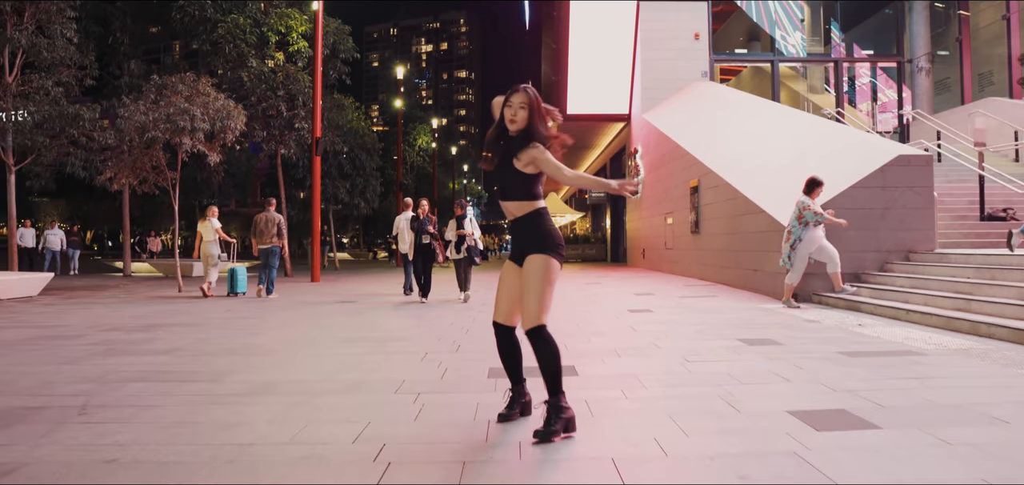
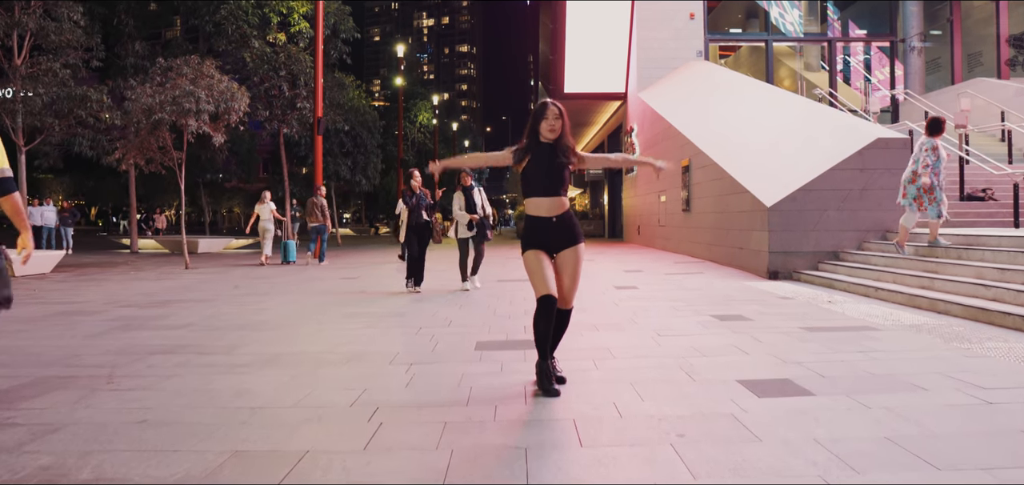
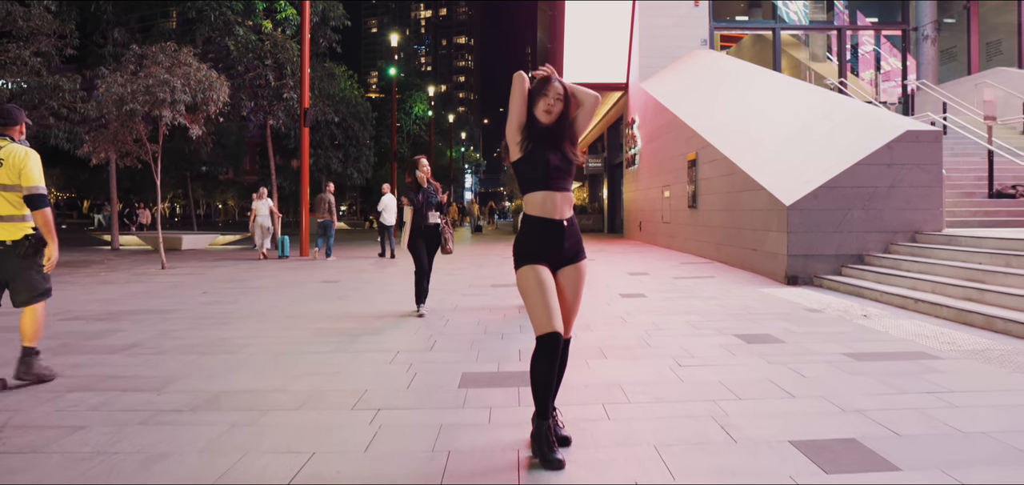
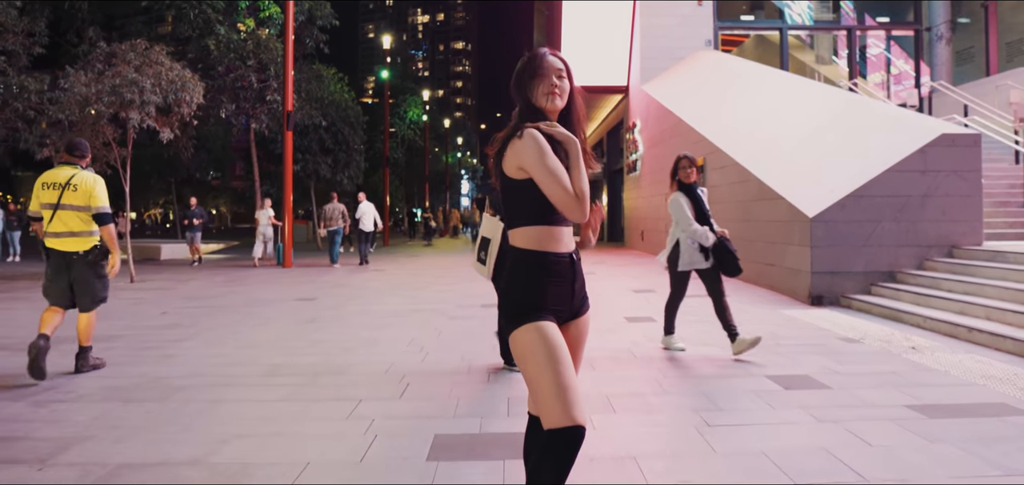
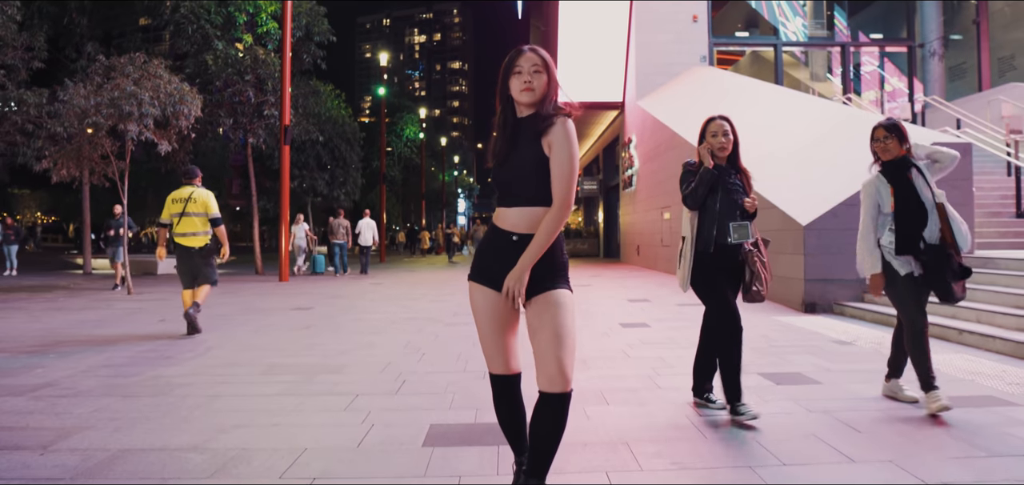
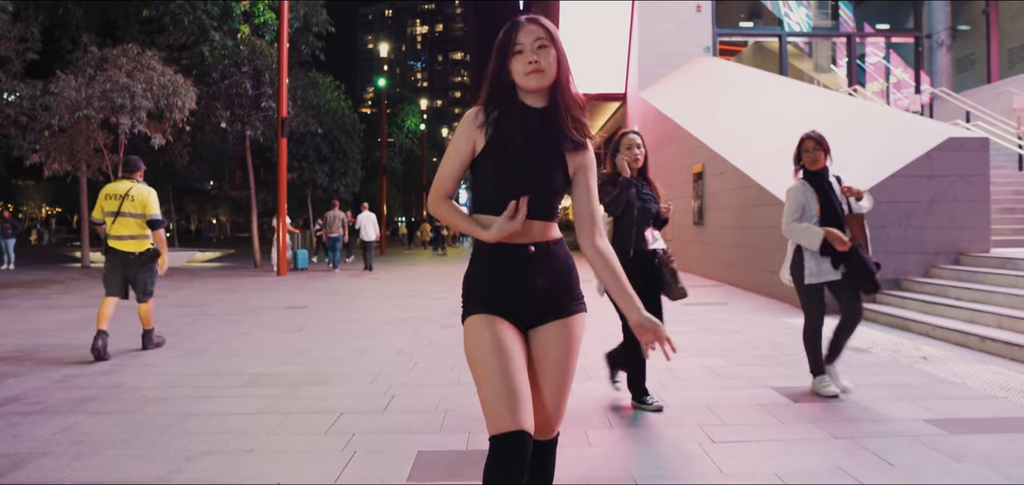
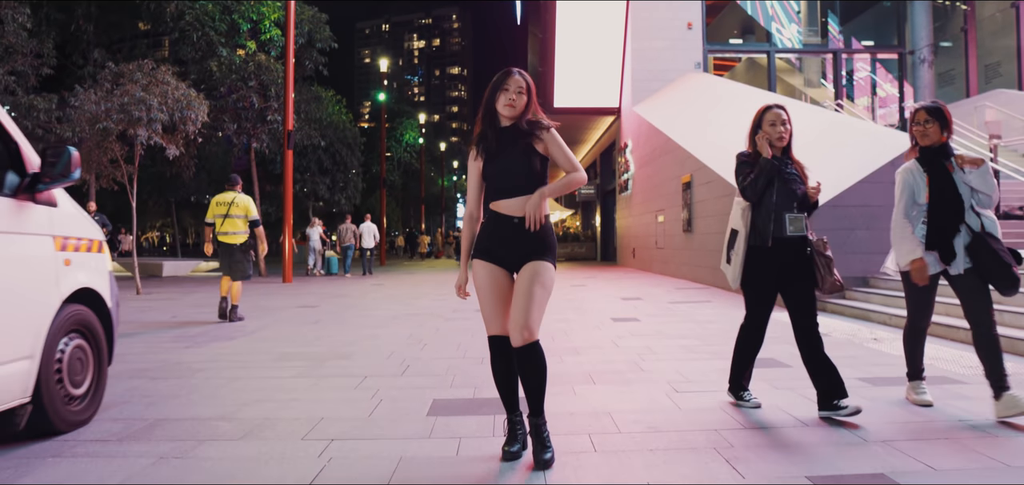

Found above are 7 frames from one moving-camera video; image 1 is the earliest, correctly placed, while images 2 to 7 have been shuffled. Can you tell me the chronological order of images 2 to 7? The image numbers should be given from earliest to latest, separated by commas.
2, 3, 4, 6, 5, 7
